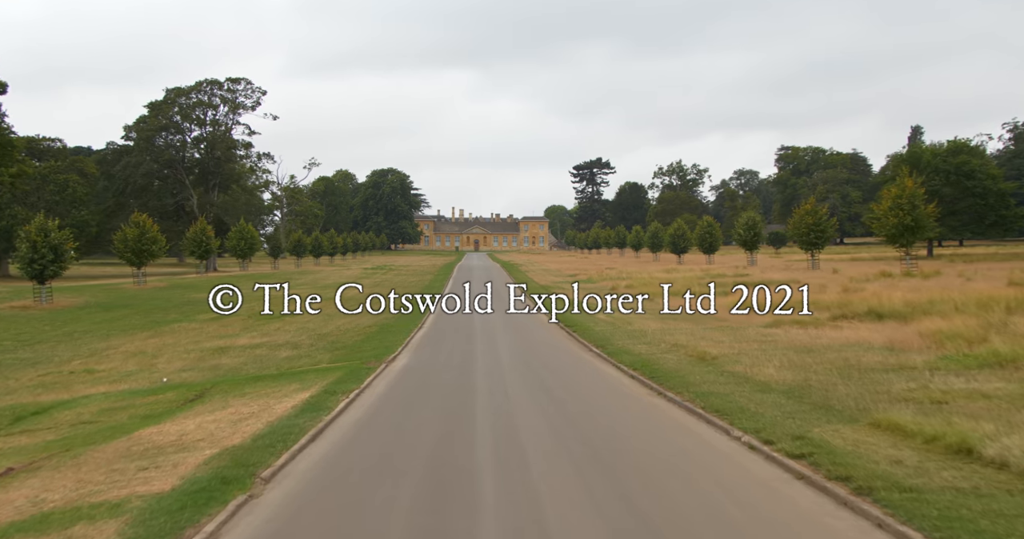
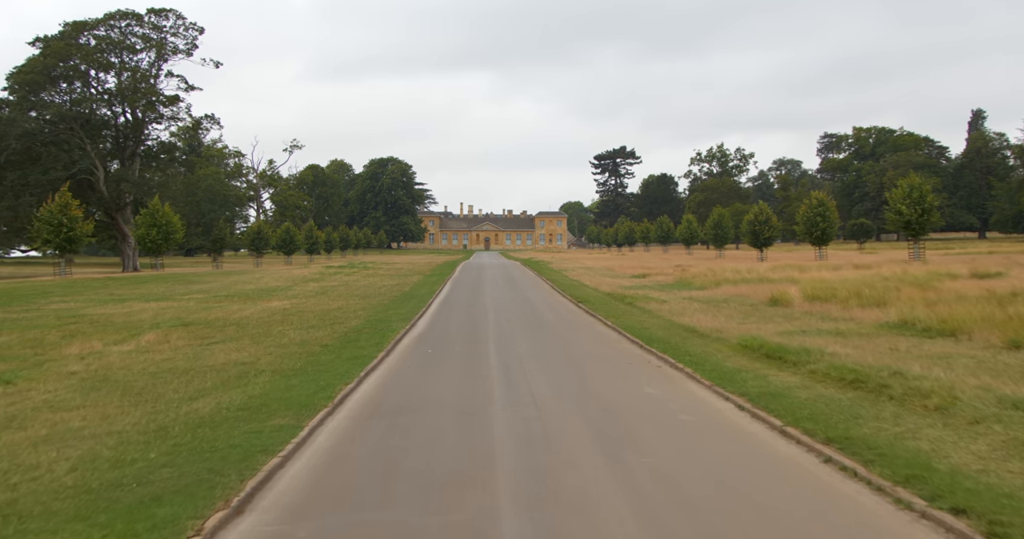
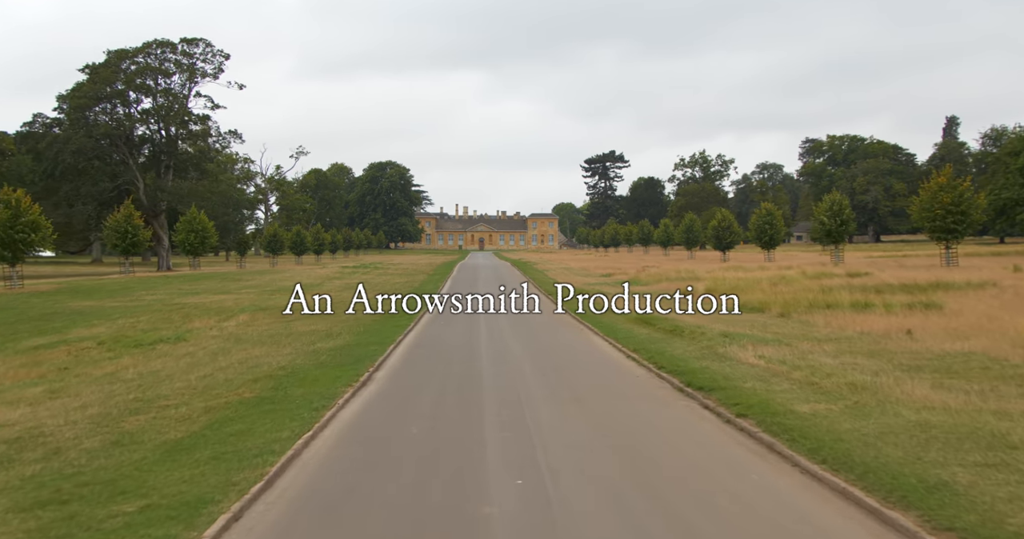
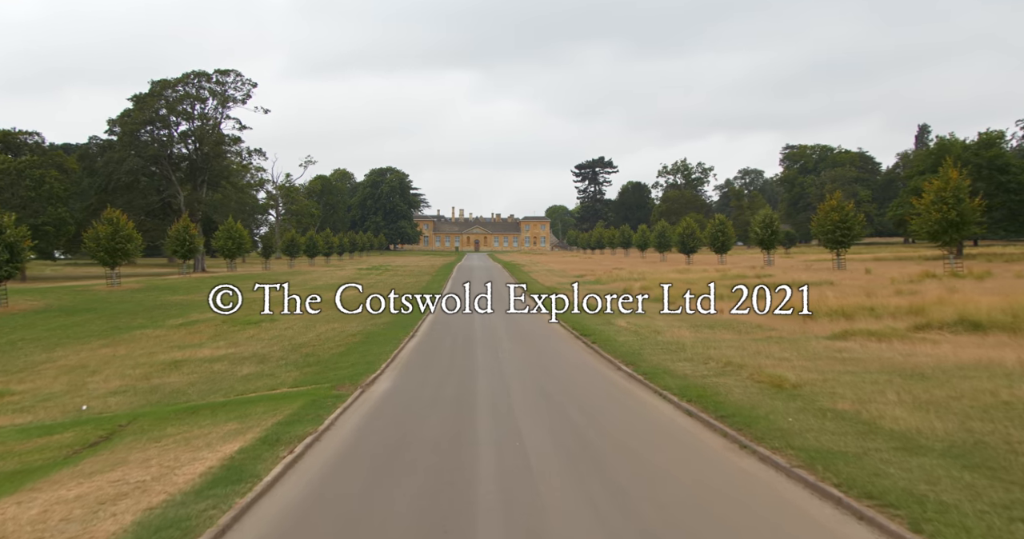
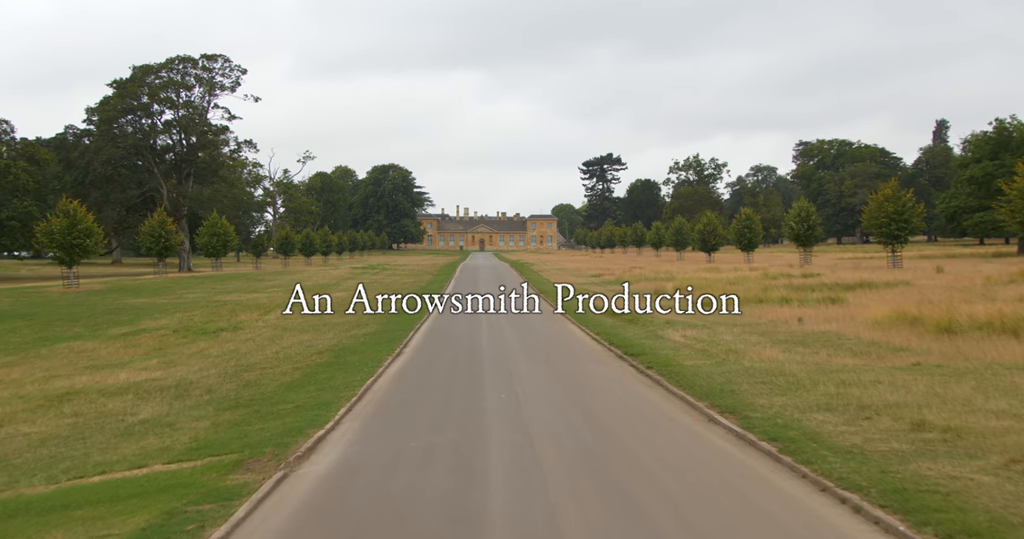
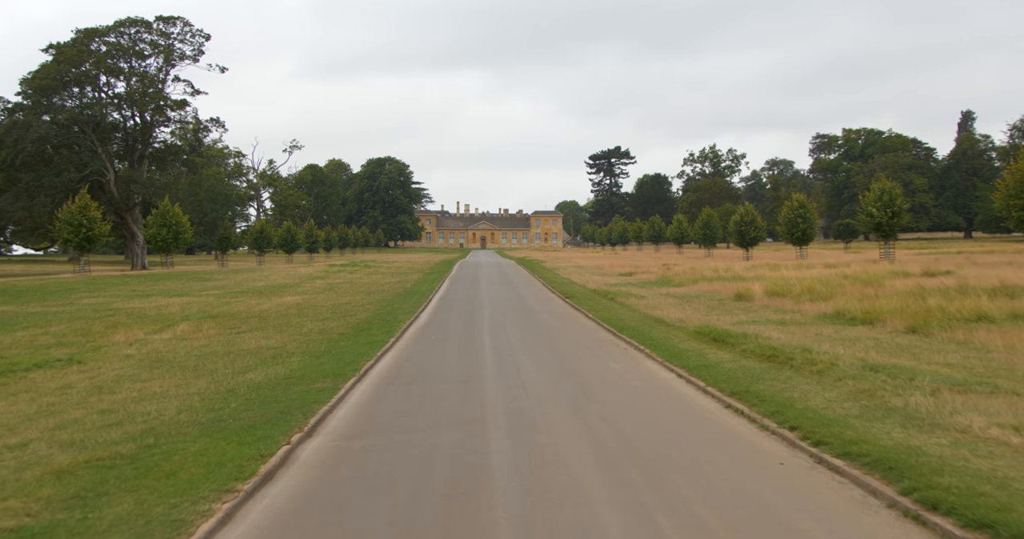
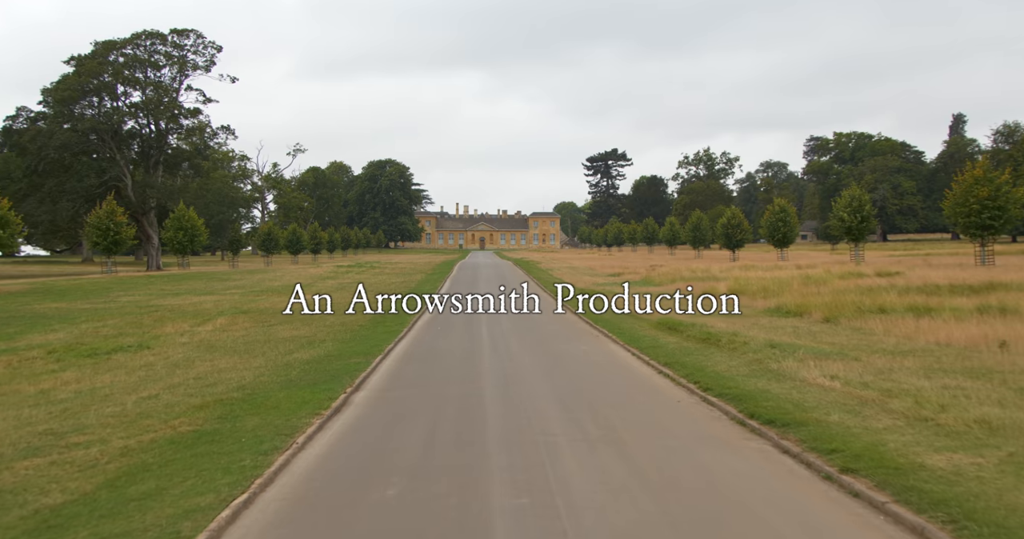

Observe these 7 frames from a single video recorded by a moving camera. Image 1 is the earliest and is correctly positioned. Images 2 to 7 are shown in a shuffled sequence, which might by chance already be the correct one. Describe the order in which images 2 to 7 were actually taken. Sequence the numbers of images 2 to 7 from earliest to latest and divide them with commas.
4, 5, 3, 7, 6, 2
